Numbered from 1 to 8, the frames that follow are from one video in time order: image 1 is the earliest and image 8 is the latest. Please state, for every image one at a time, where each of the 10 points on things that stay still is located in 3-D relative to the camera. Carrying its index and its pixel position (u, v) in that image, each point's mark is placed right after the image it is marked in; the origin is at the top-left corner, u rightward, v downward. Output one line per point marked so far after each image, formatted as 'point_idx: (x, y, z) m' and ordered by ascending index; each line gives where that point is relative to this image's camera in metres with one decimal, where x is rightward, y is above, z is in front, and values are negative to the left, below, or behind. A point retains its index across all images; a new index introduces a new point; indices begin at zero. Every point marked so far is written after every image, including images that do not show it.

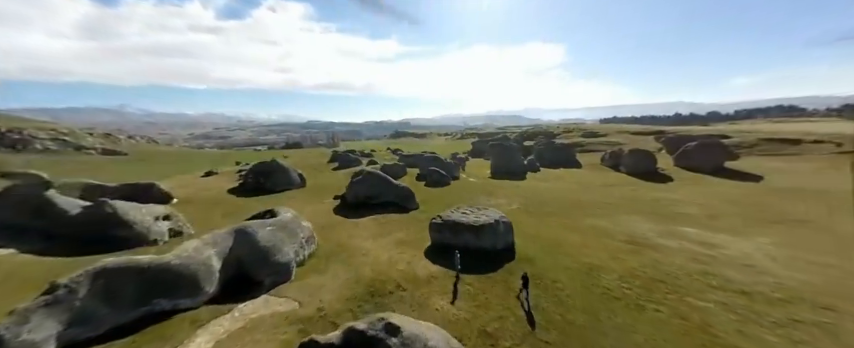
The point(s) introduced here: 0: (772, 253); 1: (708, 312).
0: (+25.3, -5.4, +18.5) m
1: (+12.8, -6.2, +11.1) m
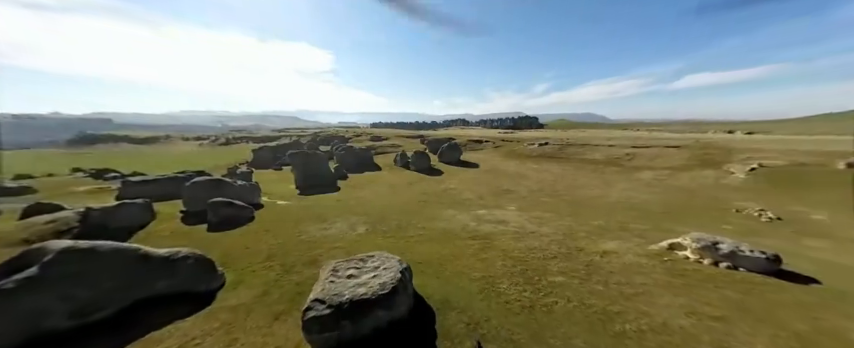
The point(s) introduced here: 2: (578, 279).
0: (+11.4, -4.7, +29.0) m
1: (+8.3, -6.5, +14.8) m
2: (+9.3, -6.4, +15.4) m
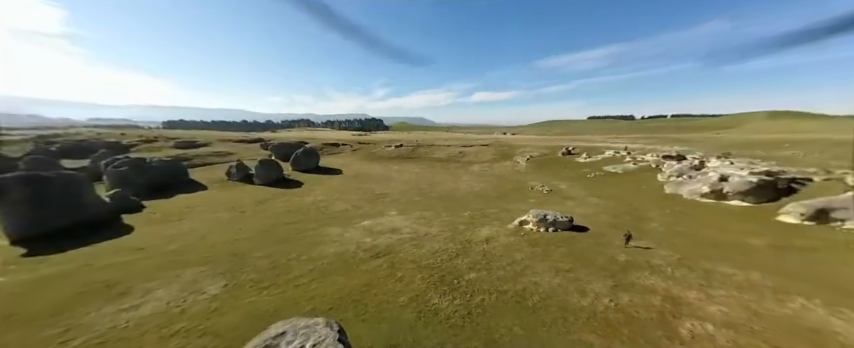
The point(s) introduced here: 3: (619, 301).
0: (-1.9, -5.2, +30.0) m
1: (+3.5, -6.8, +16.6) m
2: (+4.0, -6.7, +17.6) m
3: (+10.6, -6.9, +13.9) m
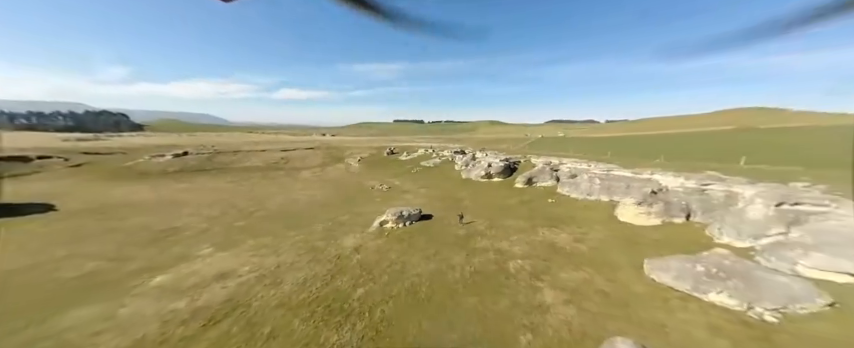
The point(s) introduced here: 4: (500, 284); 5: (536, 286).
0: (-16.5, -6.8, +22.7) m
1: (-3.6, -7.4, +16.0) m
2: (-3.9, -7.2, +17.0) m
3: (+3.5, -6.6, +18.5) m
4: (+4.7, -7.0, +16.2) m
5: (+6.8, -6.9, +15.8) m
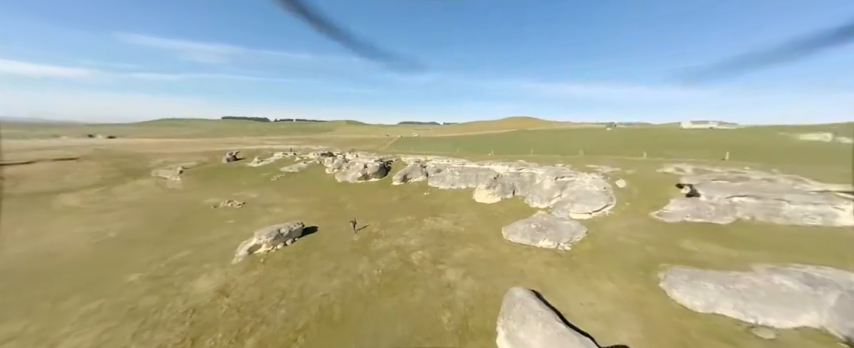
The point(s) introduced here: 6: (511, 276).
0: (-22.5, -8.8, +11.7) m
1: (-8.0, -8.1, +12.7) m
2: (-8.9, -8.0, +13.5) m
3: (-3.4, -6.8, +18.5) m
4: (-1.1, -7.0, +17.2) m
5: (+0.8, -6.7, +18.0) m
6: (+5.5, -6.6, +16.6) m
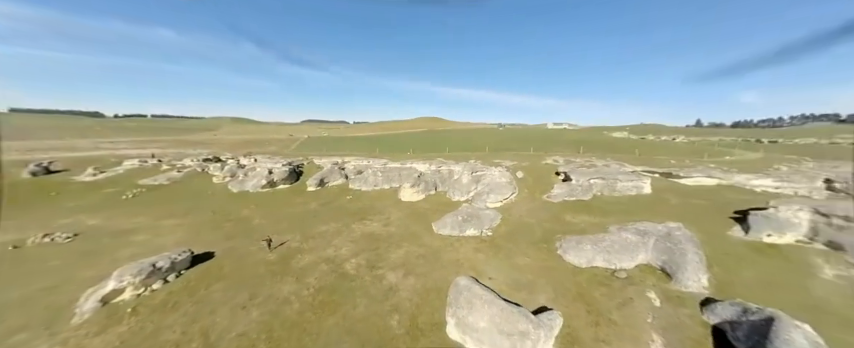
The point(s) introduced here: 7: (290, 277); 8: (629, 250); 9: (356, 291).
0: (-23.1, -10.3, +3.6) m
1: (-9.9, -8.7, +9.5) m
2: (-10.9, -8.6, +9.9) m
3: (-7.5, -7.1, +16.5) m
4: (-5.0, -7.3, +16.0) m
5: (-3.4, -6.8, +17.4) m
6: (+1.4, -6.5, +17.7) m
7: (-9.3, -7.0, +17.2) m
8: (+13.0, -4.9, +16.2) m
9: (-4.4, -7.3, +15.8) m
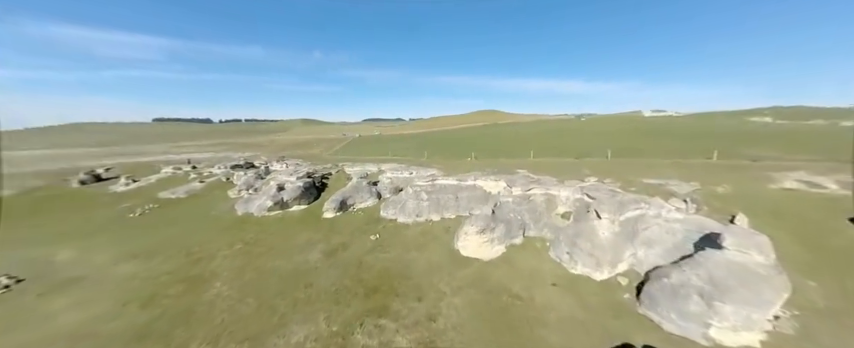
0: (-23.4, -12.9, -6.3) m
1: (-9.2, -11.3, -3.5) m
2: (-10.2, -11.2, -2.9) m
3: (-5.4, -9.6, +2.8) m
4: (-3.0, -9.8, +1.8) m
5: (-1.2, -9.3, +2.8) m
6: (+3.6, -9.0, +2.0) m
7: (-7.0, -9.5, +3.9) m
8: (+14.6, -7.6, -1.9) m
9: (-2.5, -9.8, +1.4) m
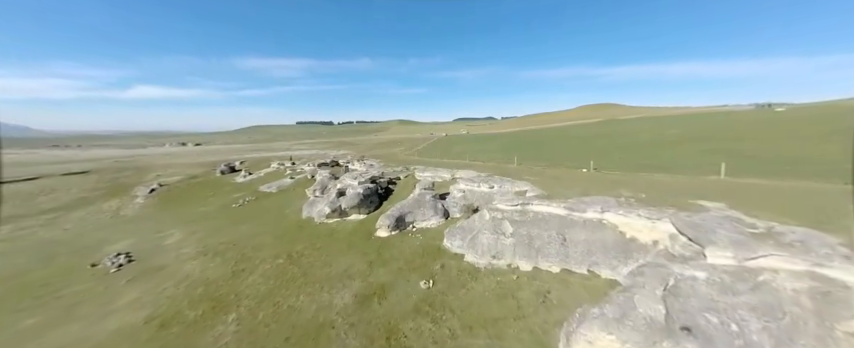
0: (-27.8, -12.5, -5.1) m
1: (-13.5, -11.8, -7.3) m
2: (-14.1, -11.6, -6.4) m
3: (-7.6, -10.4, -2.7) m
4: (-5.7, -10.7, -4.5) m
5: (-3.7, -10.3, -4.2) m
6: (+0.6, -10.3, -6.5) m
7: (-8.8, -10.1, -1.1) m
8: (+9.6, -9.4, -14.0) m
9: (-5.4, -10.7, -5.0) m
